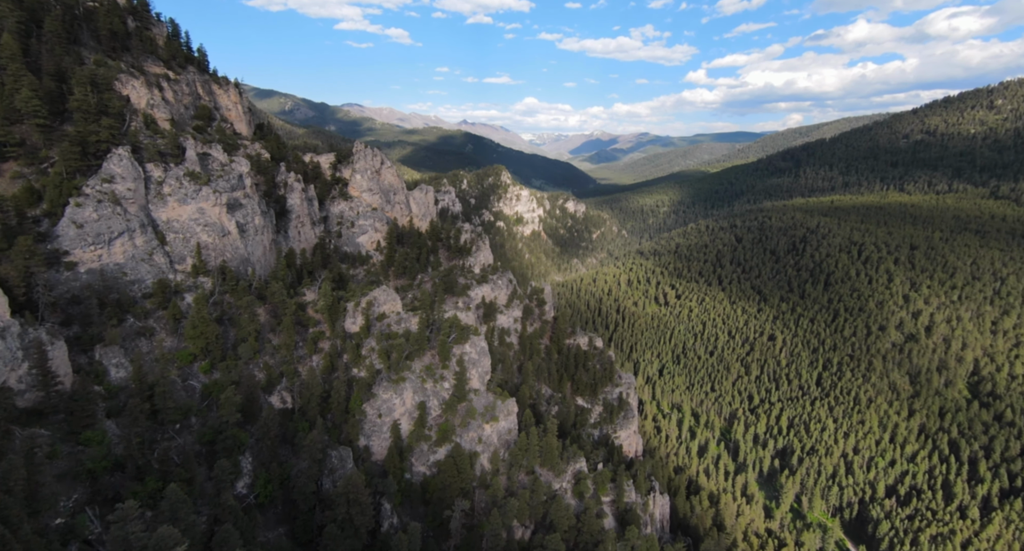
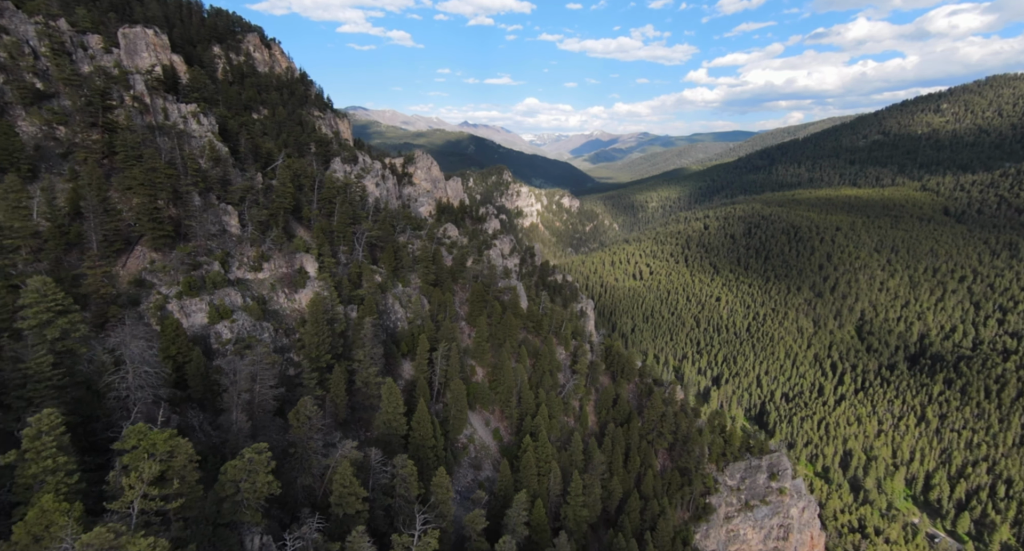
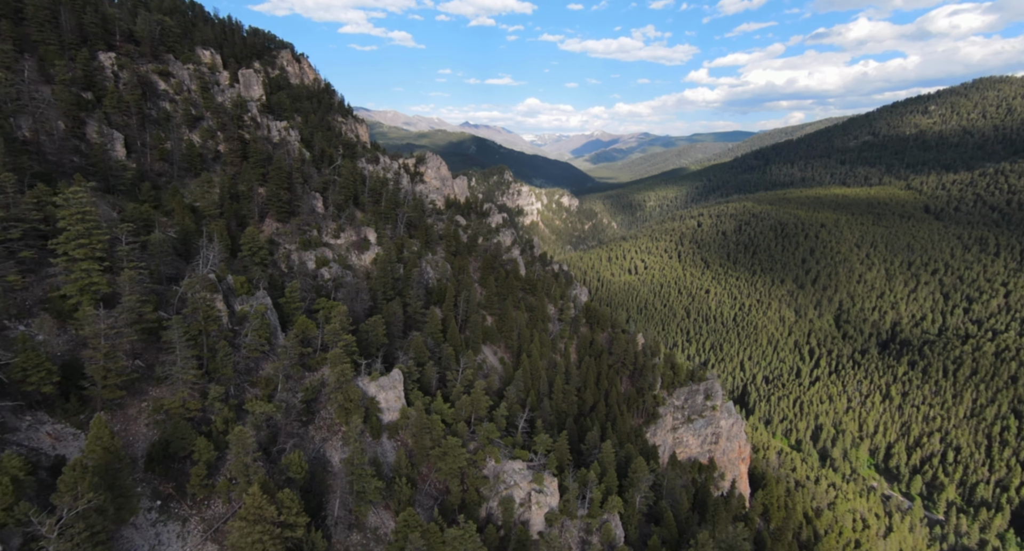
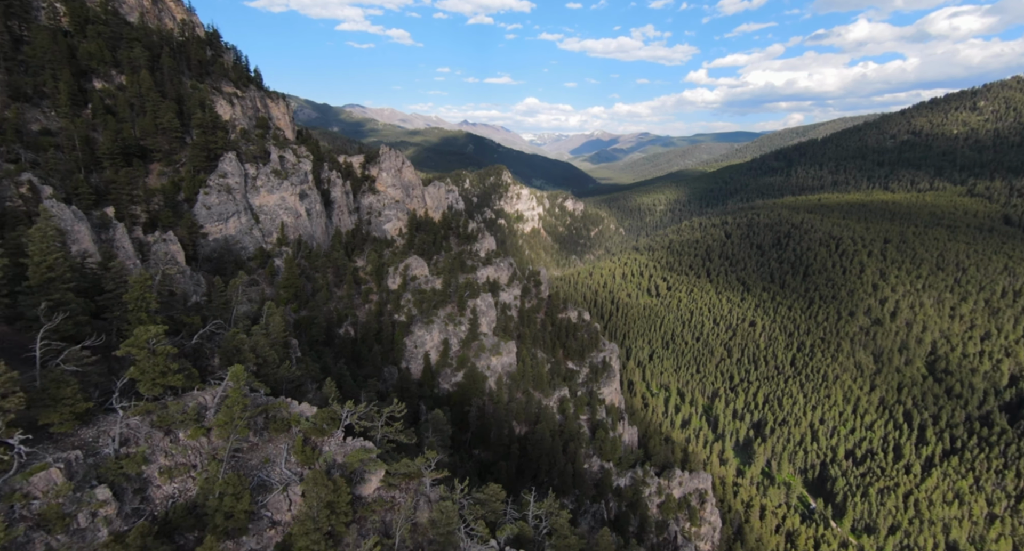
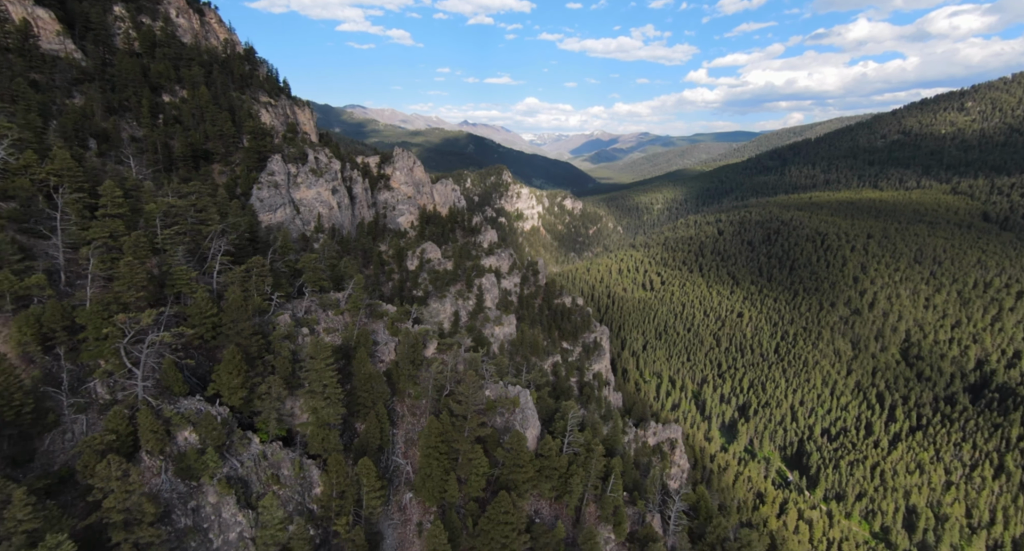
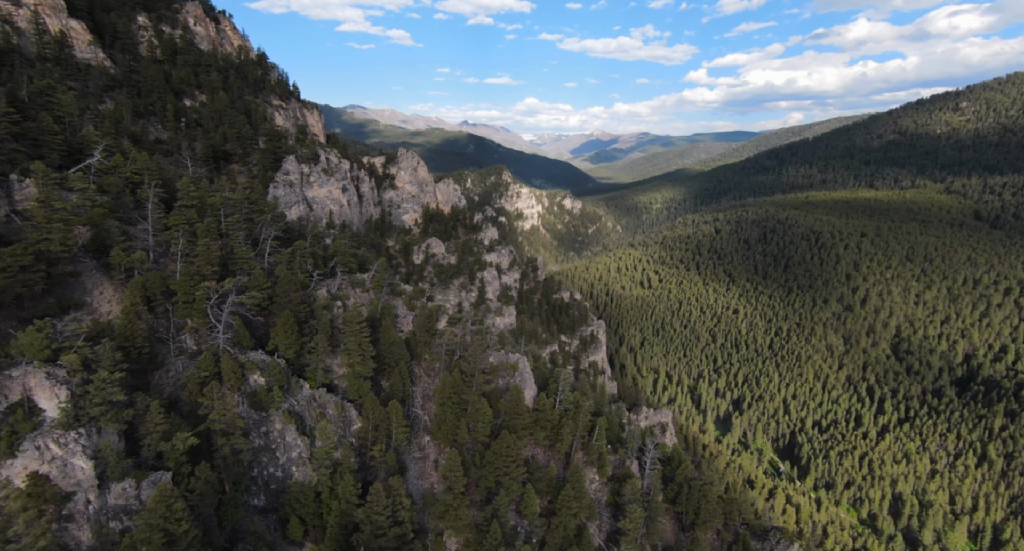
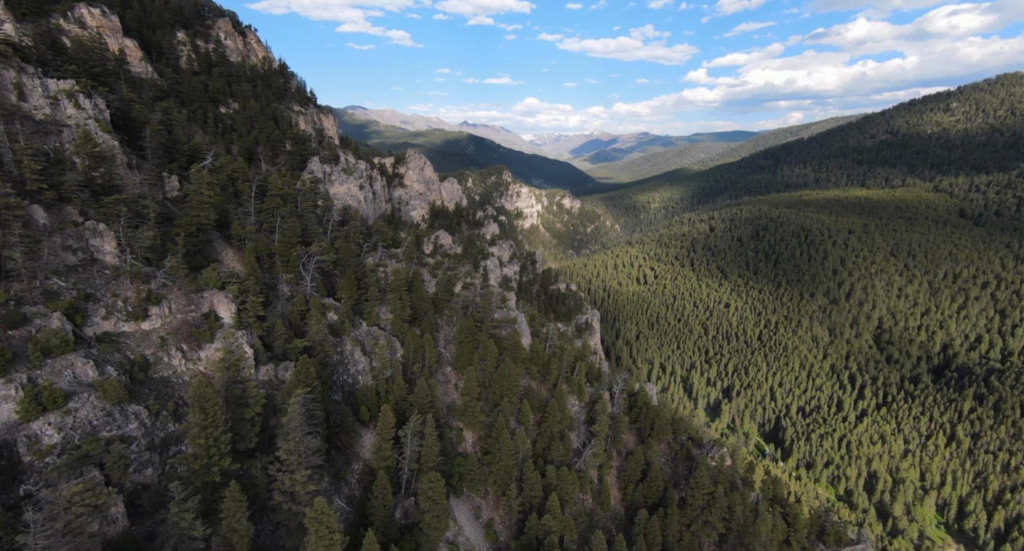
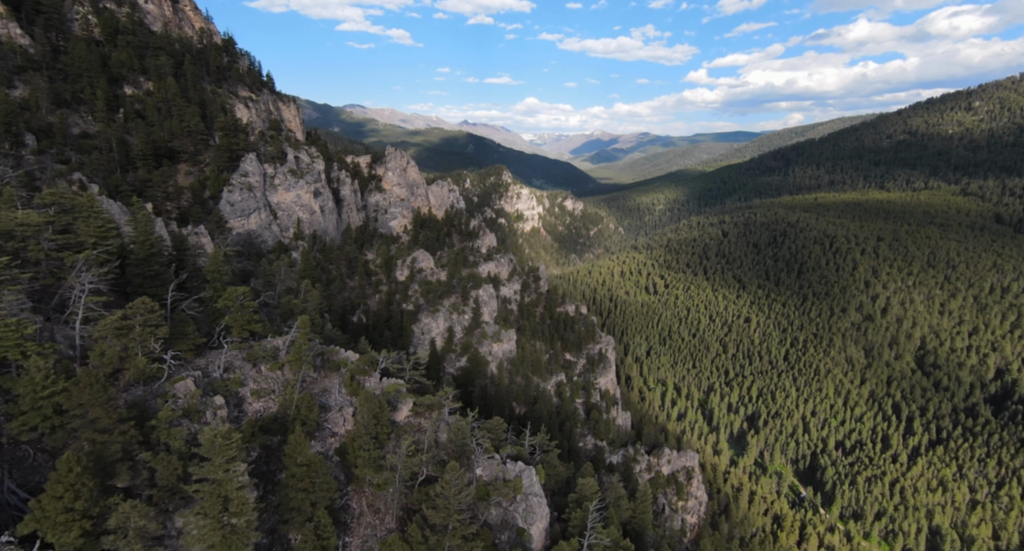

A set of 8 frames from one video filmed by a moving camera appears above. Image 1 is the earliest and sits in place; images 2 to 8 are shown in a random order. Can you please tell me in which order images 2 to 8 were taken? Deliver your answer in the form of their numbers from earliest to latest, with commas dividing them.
4, 8, 5, 6, 7, 2, 3
